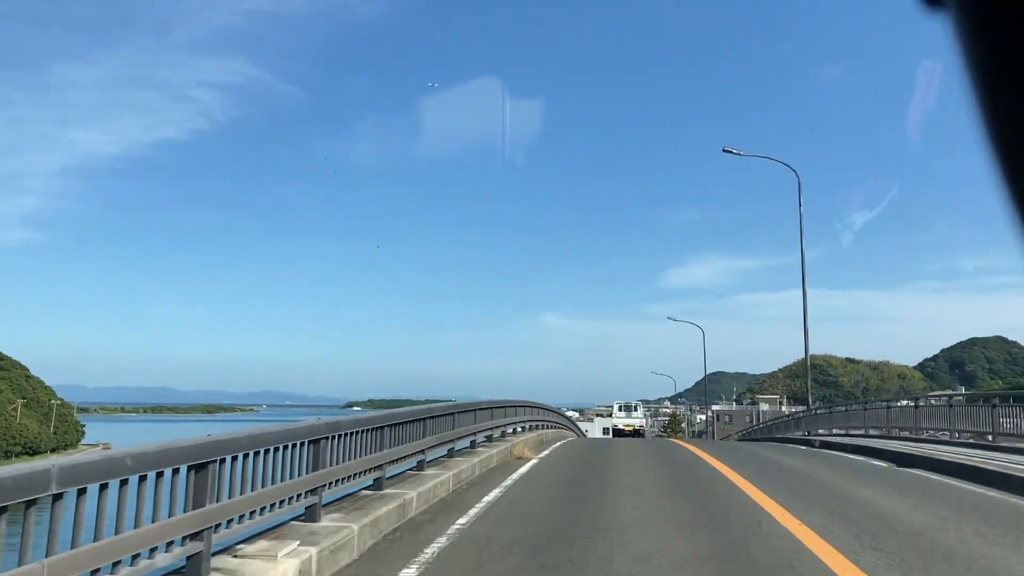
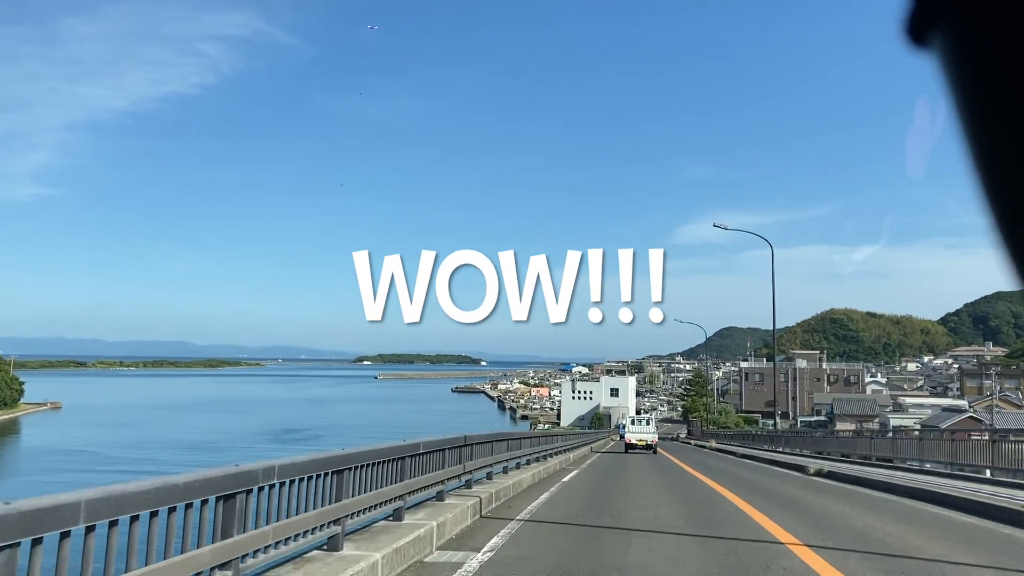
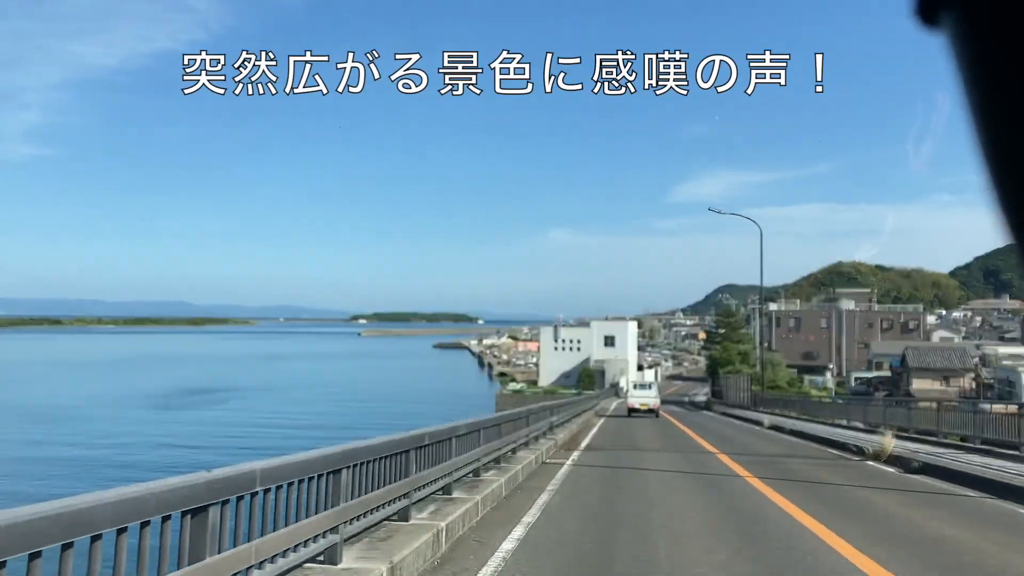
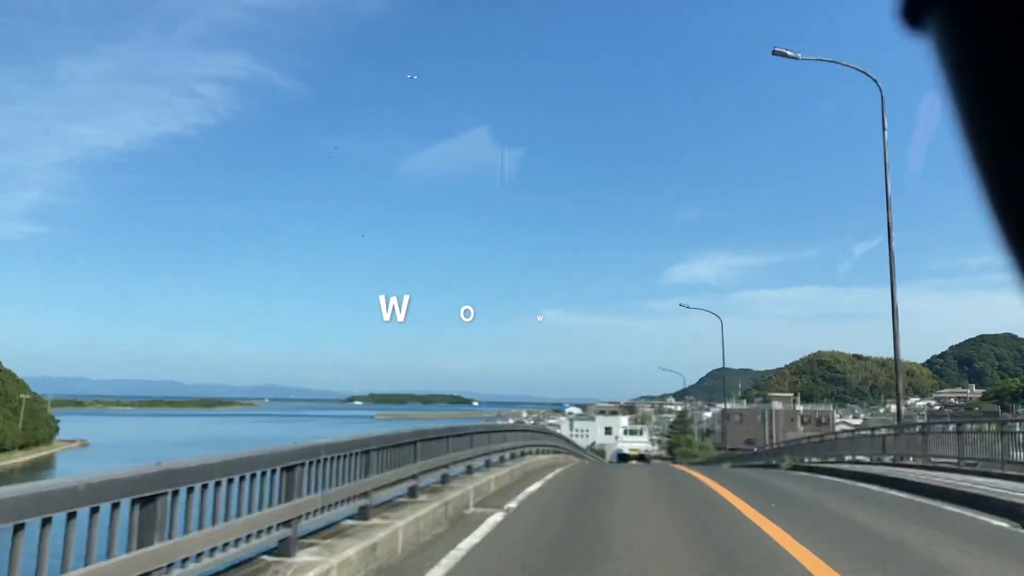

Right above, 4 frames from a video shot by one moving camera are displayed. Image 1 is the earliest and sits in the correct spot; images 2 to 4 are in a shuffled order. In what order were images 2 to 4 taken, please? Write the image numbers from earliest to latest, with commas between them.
4, 2, 3
